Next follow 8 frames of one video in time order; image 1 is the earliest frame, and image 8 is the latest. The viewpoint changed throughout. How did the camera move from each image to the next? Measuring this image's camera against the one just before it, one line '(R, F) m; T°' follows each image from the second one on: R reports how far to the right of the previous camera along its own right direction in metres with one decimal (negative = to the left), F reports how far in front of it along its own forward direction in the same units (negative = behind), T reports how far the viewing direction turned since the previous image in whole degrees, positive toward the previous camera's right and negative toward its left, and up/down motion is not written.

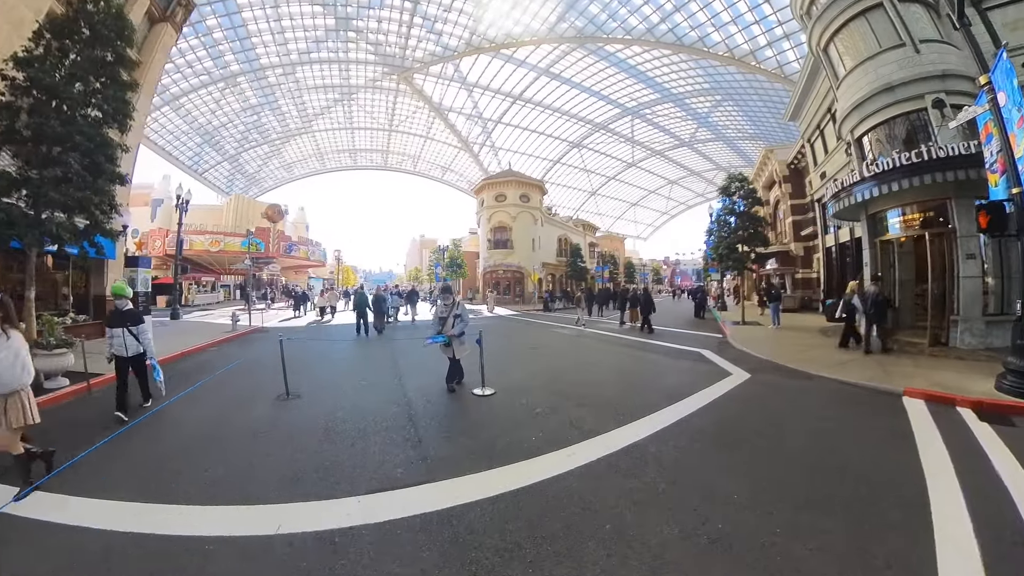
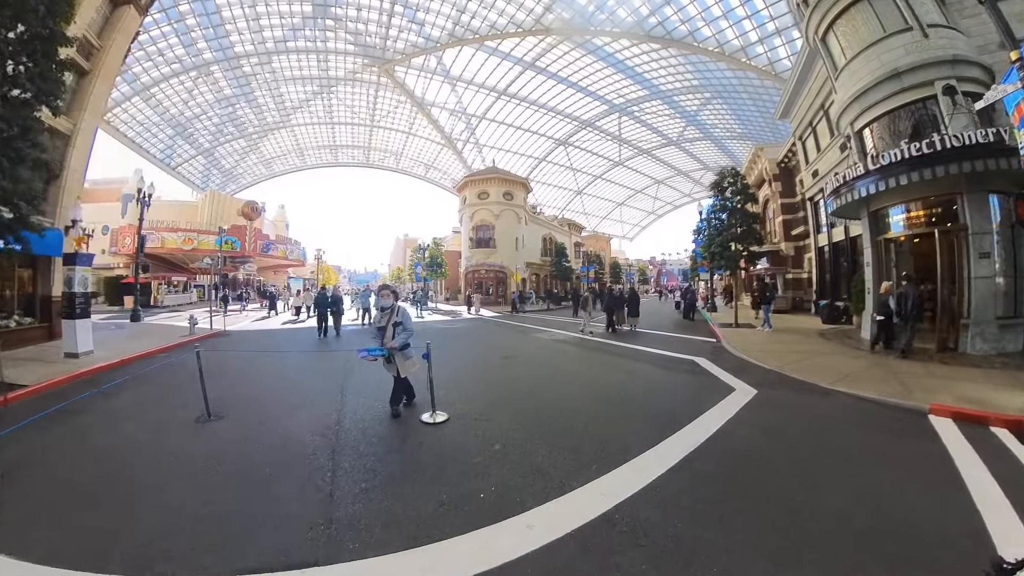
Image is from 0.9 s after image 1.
(+0.3, +1.0) m; +1°
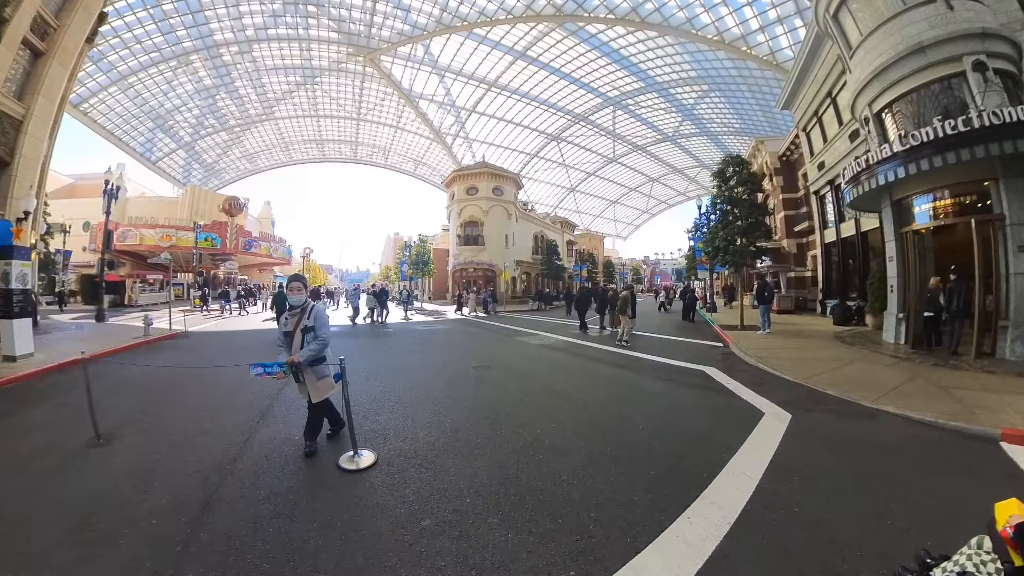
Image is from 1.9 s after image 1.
(+0.3, +1.2) m; +1°
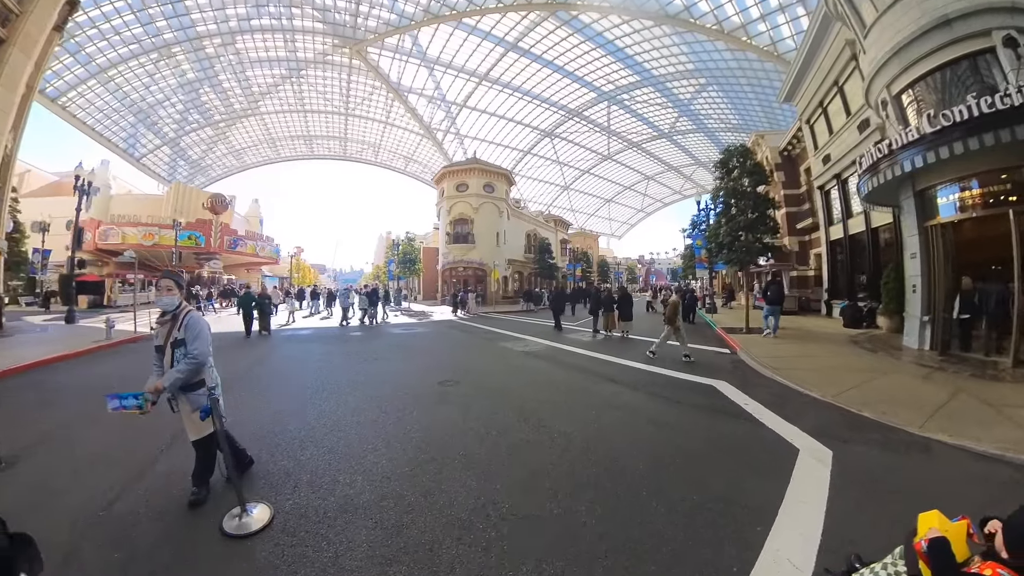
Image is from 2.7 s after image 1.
(+0.2, +0.9) m; +1°
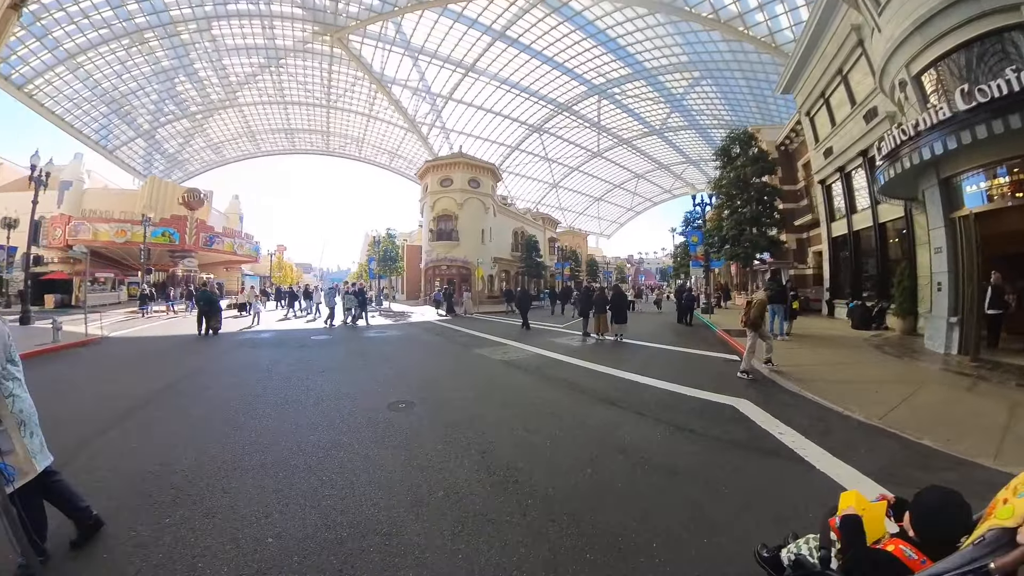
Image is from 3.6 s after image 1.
(+0.1, +1.0) m; +1°
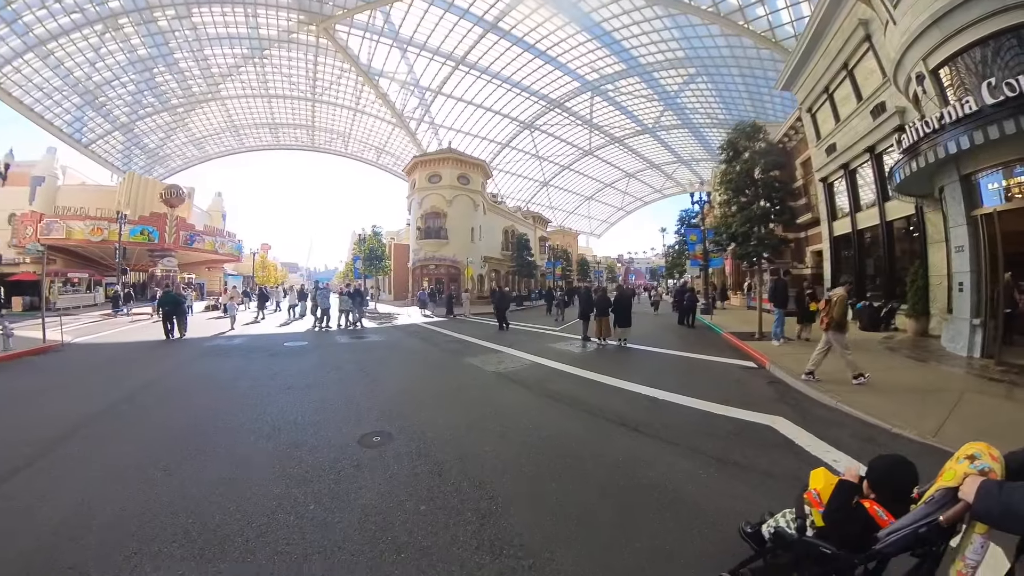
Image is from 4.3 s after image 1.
(-0.1, +0.7) m; +1°
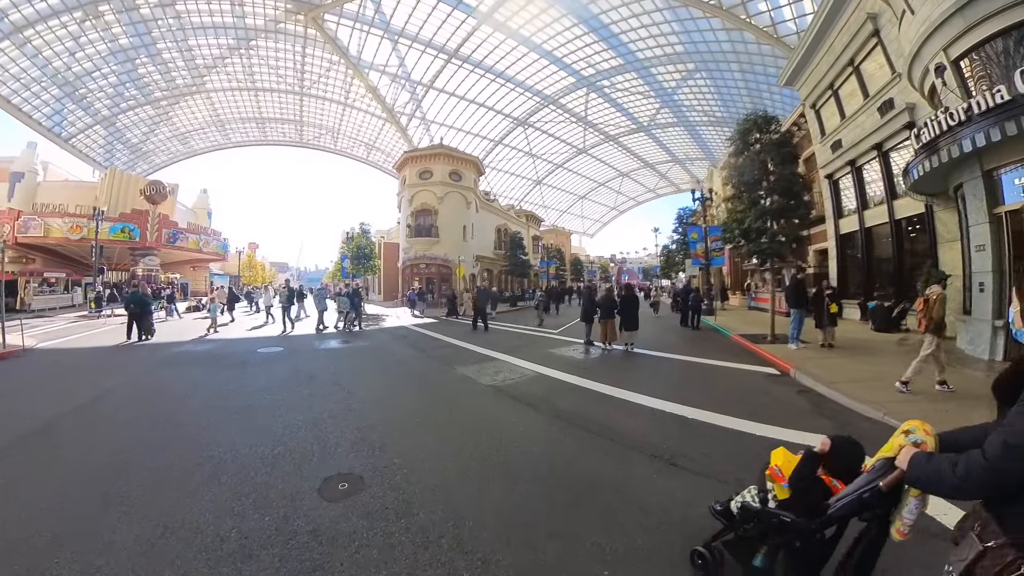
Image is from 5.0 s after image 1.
(-0.1, +0.7) m; +1°
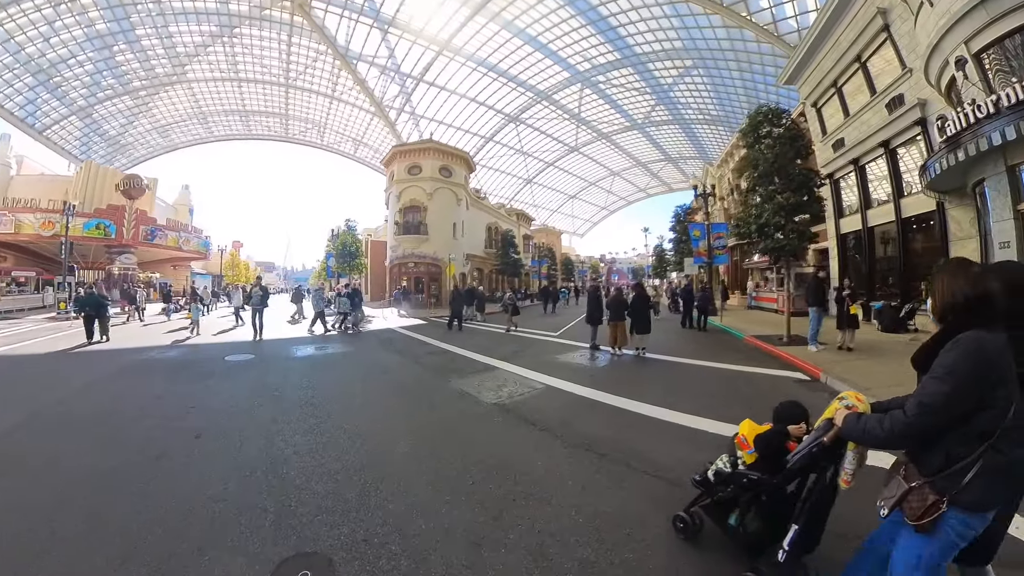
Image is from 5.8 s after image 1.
(-0.2, +0.7) m; +1°
